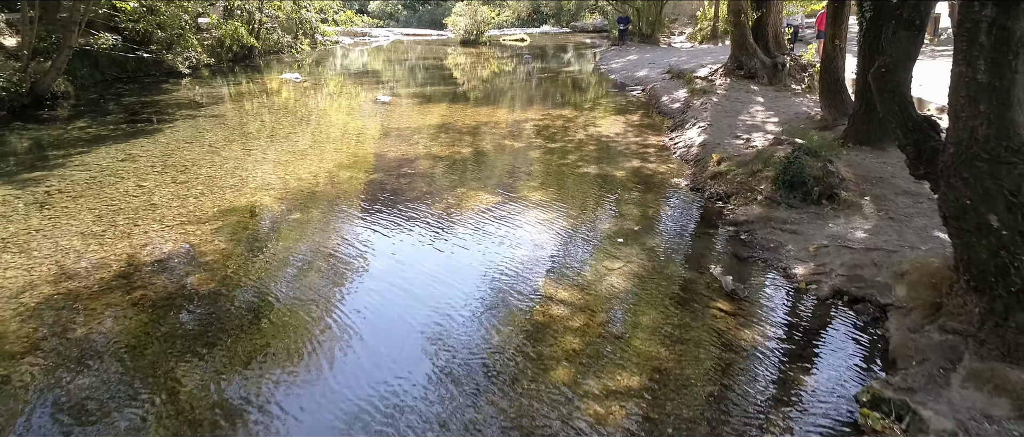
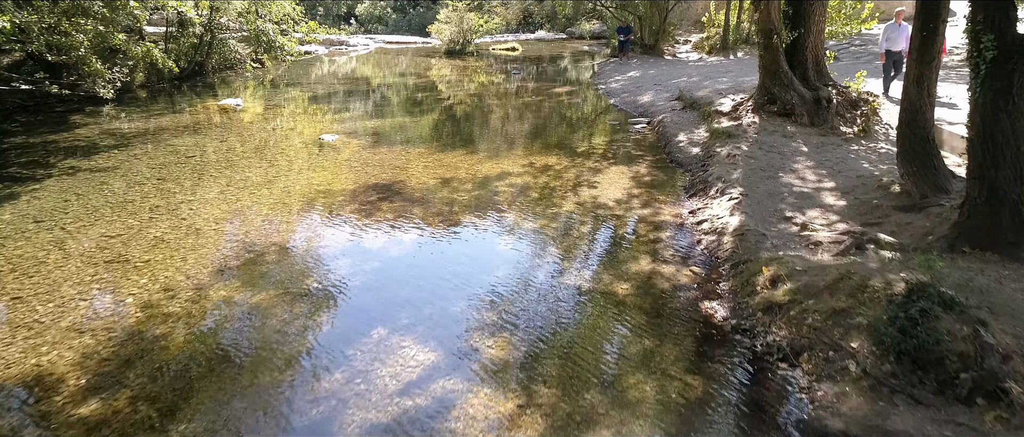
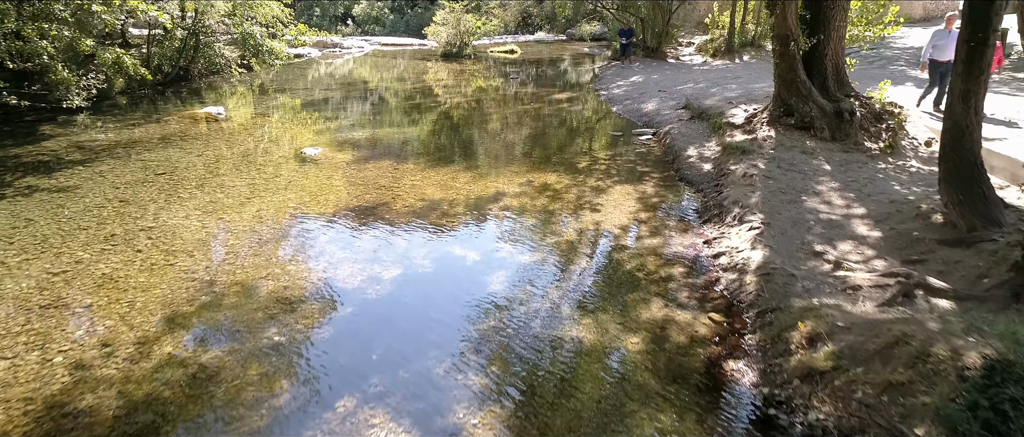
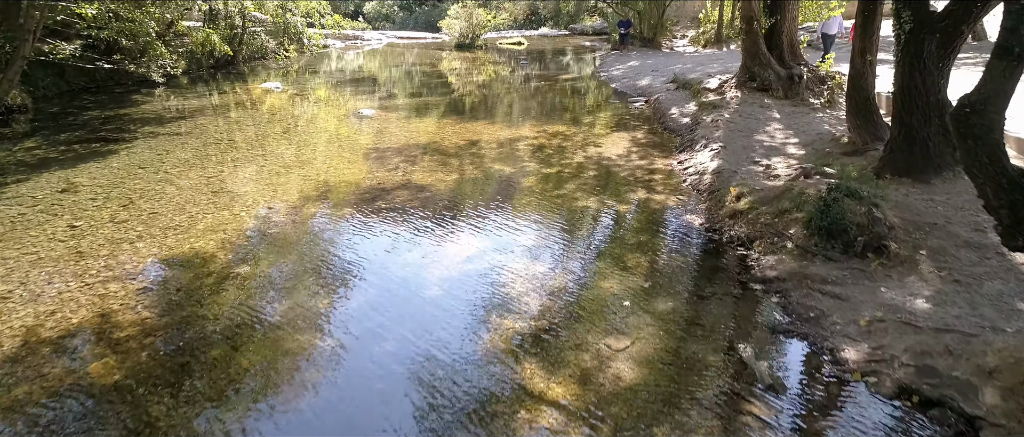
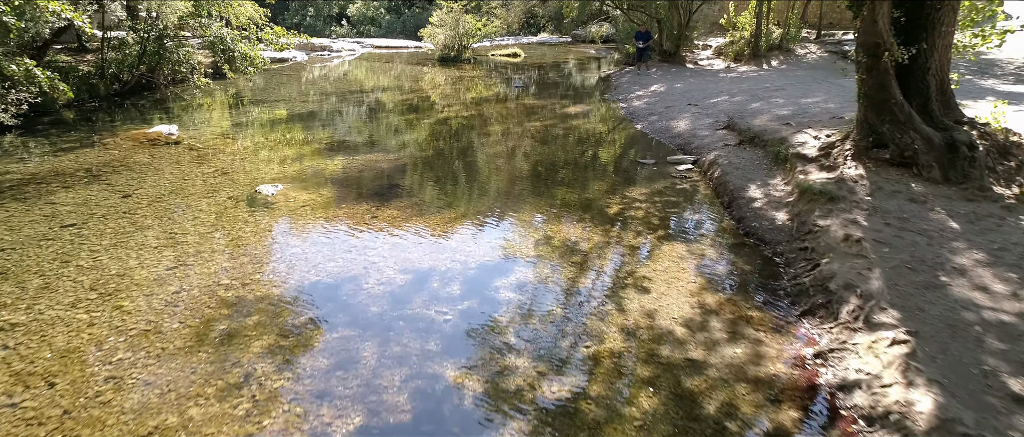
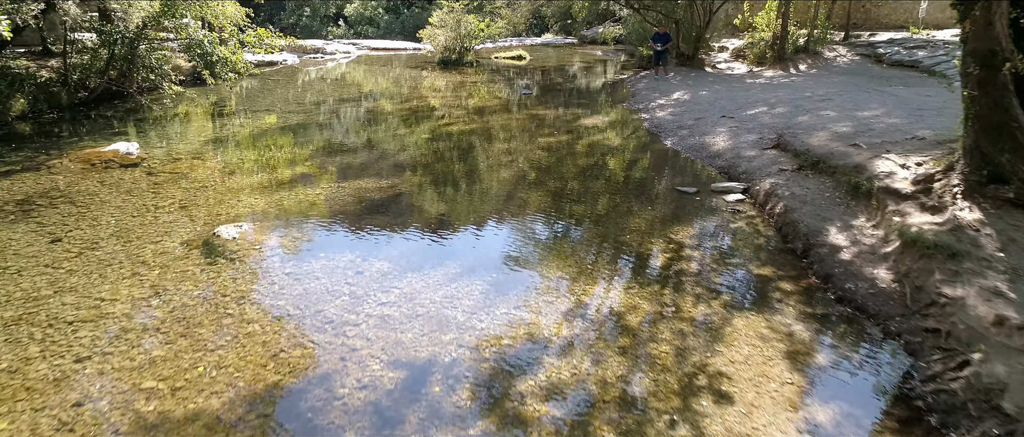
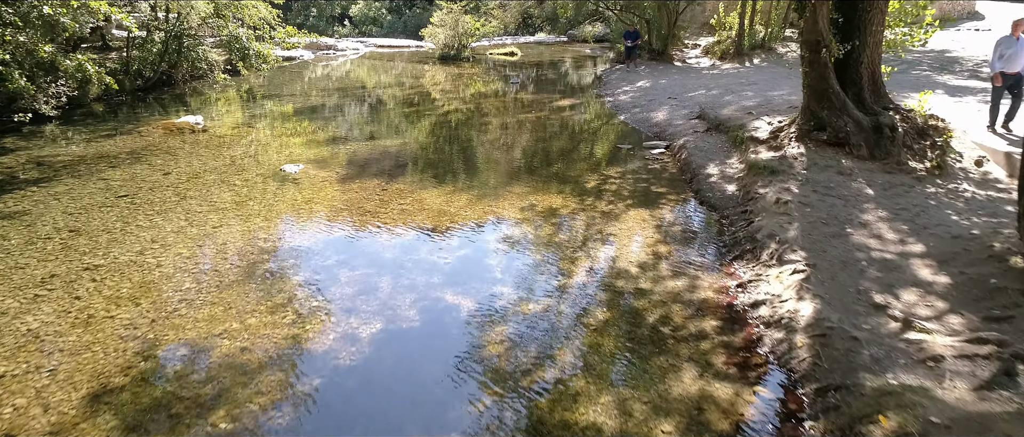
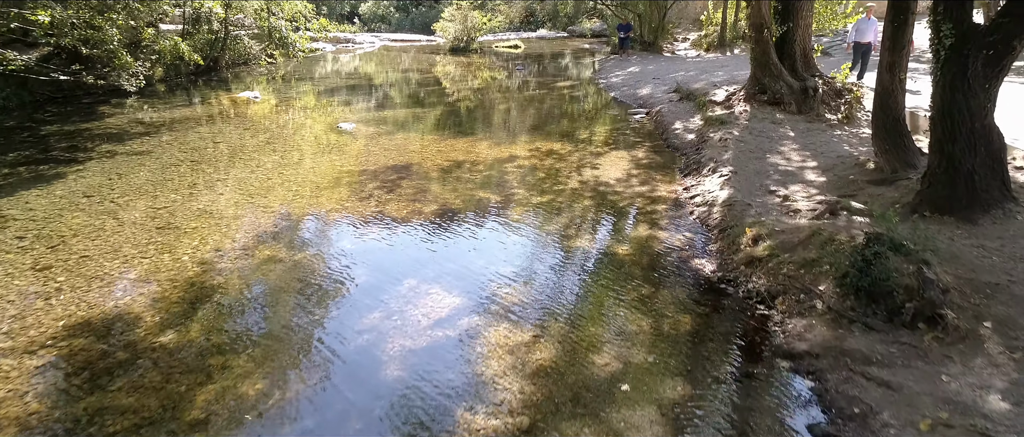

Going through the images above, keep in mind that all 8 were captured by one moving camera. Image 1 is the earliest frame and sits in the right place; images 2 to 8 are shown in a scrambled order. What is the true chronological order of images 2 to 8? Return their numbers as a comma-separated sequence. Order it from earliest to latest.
4, 8, 2, 3, 7, 5, 6
